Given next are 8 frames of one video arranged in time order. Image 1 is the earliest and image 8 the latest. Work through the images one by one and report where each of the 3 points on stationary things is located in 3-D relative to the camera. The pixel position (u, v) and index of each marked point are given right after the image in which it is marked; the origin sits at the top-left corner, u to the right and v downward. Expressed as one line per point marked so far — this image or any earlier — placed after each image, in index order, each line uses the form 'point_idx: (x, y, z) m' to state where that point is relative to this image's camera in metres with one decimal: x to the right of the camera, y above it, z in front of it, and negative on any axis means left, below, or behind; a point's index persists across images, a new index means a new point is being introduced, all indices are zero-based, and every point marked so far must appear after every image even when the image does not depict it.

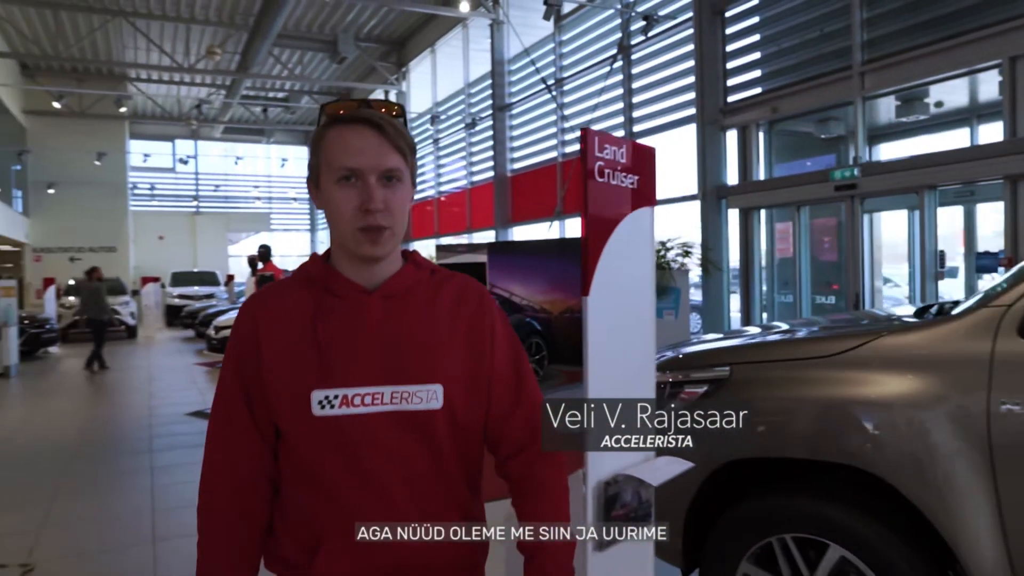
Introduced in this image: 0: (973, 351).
0: (+1.1, -0.2, +1.8) m
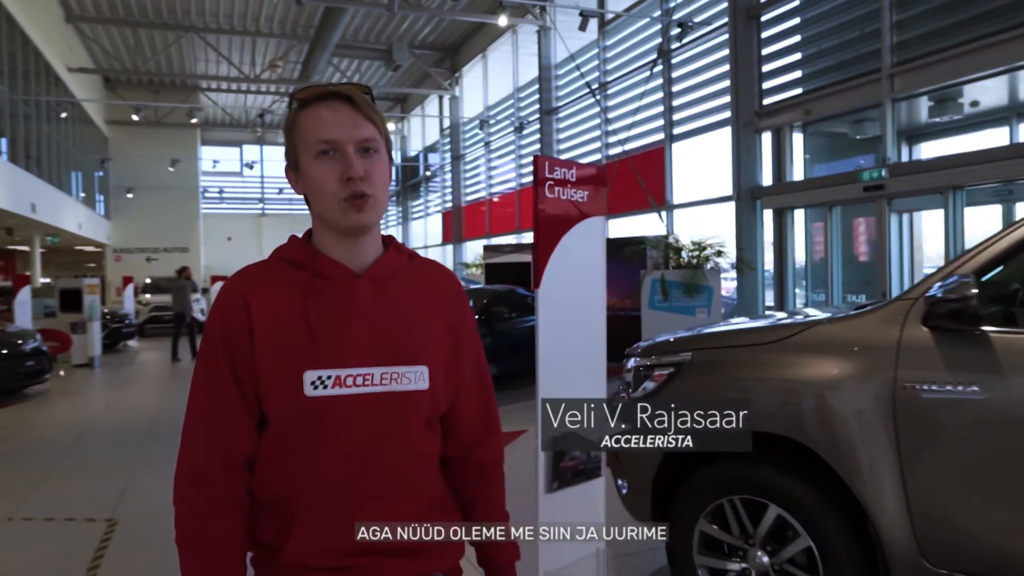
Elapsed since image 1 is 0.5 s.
0: (+1.1, -0.1, +2.1) m
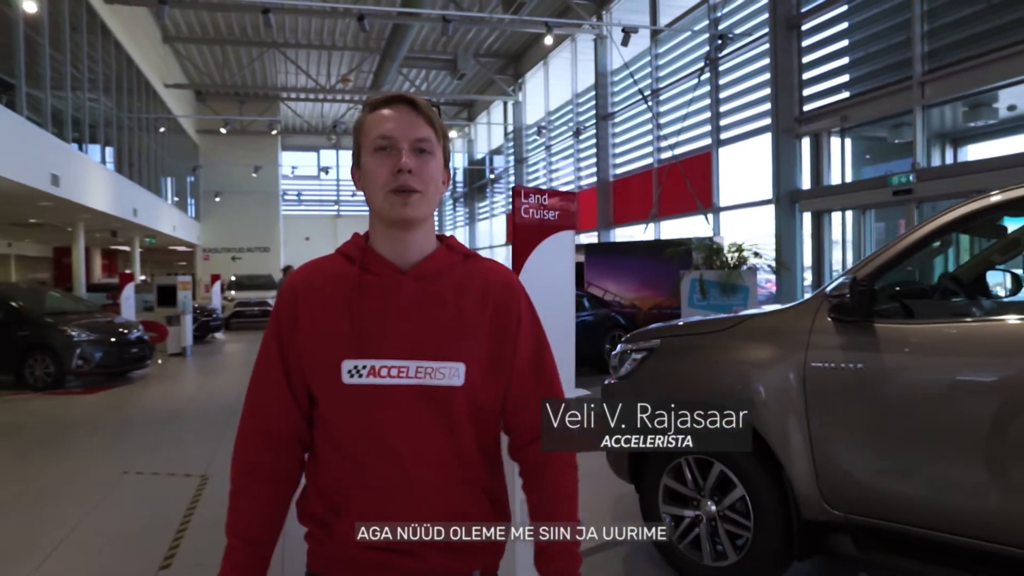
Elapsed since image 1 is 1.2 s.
0: (+1.0, -0.1, +2.6) m
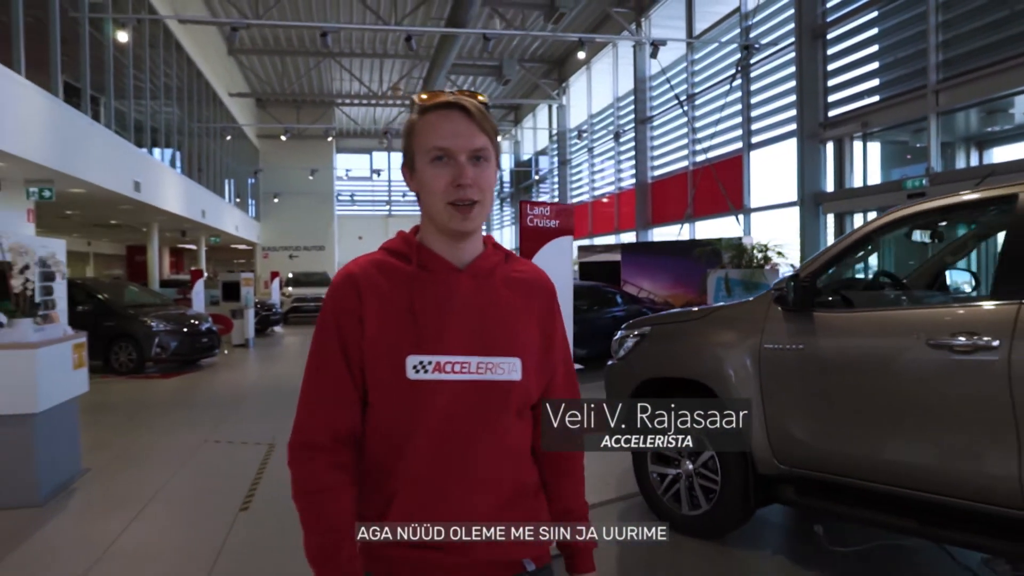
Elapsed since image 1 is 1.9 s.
0: (+1.1, -0.1, +3.2) m
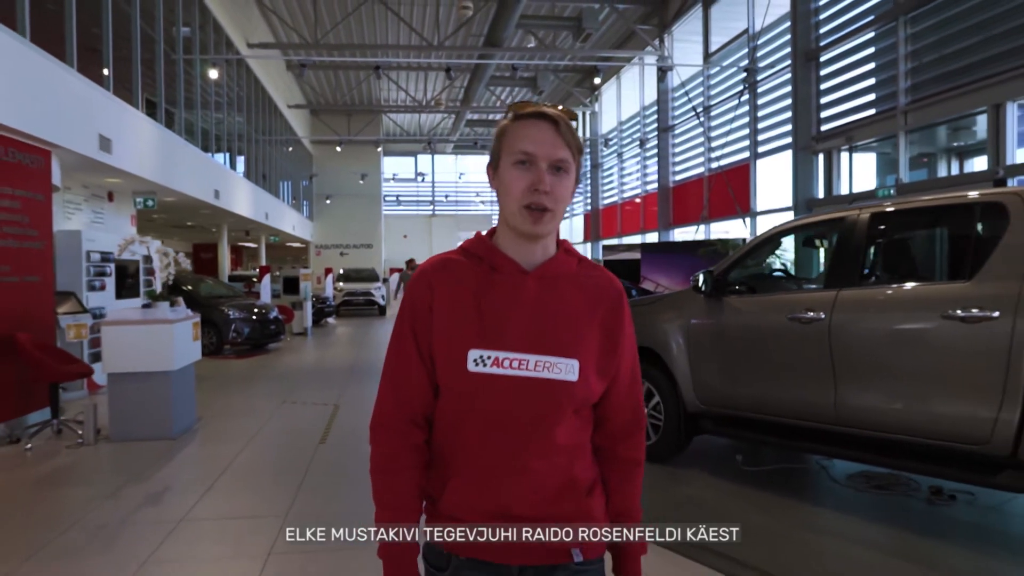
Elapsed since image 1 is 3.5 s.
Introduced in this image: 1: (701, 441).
0: (+1.1, -0.1, +4.4) m
1: (+1.4, -1.1, +5.3) m
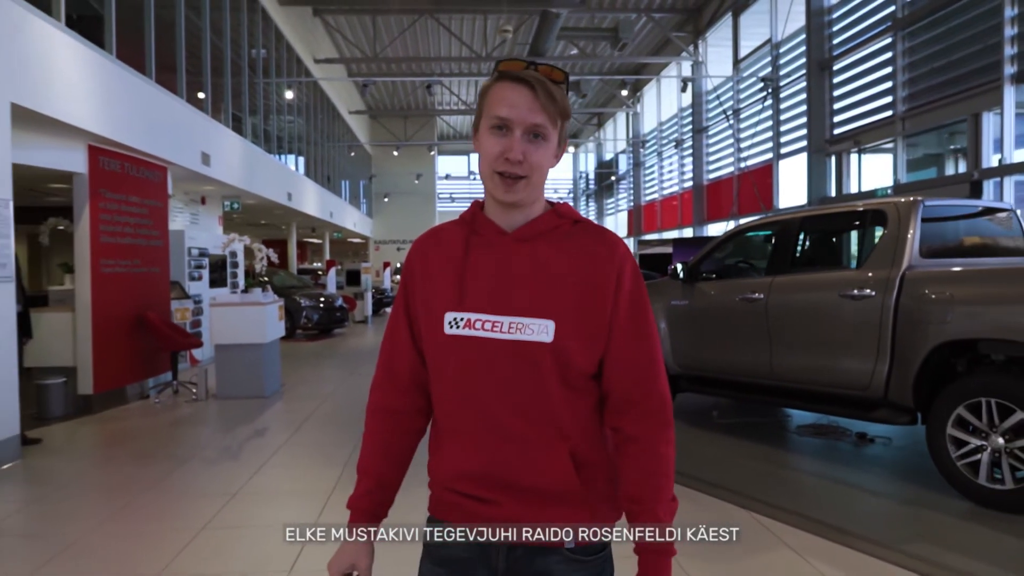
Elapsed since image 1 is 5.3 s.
0: (+1.2, 0.0, +5.6) m
1: (+1.6, -1.0, +6.4) m
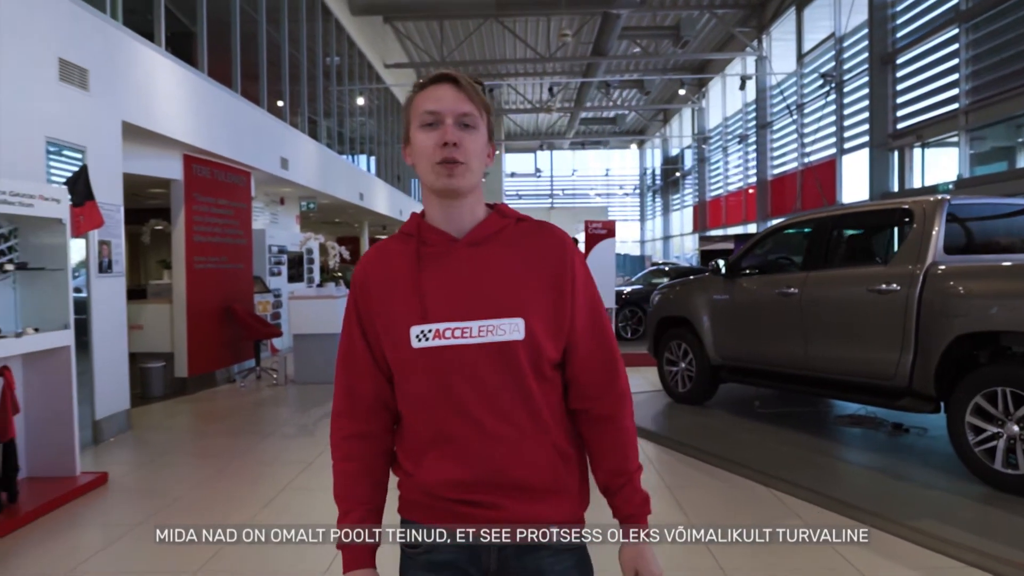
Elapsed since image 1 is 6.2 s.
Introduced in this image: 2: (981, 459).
0: (+1.6, +0.1, +5.8) m
1: (+2.1, -0.9, +6.6) m
2: (+2.4, -0.9, +3.8) m
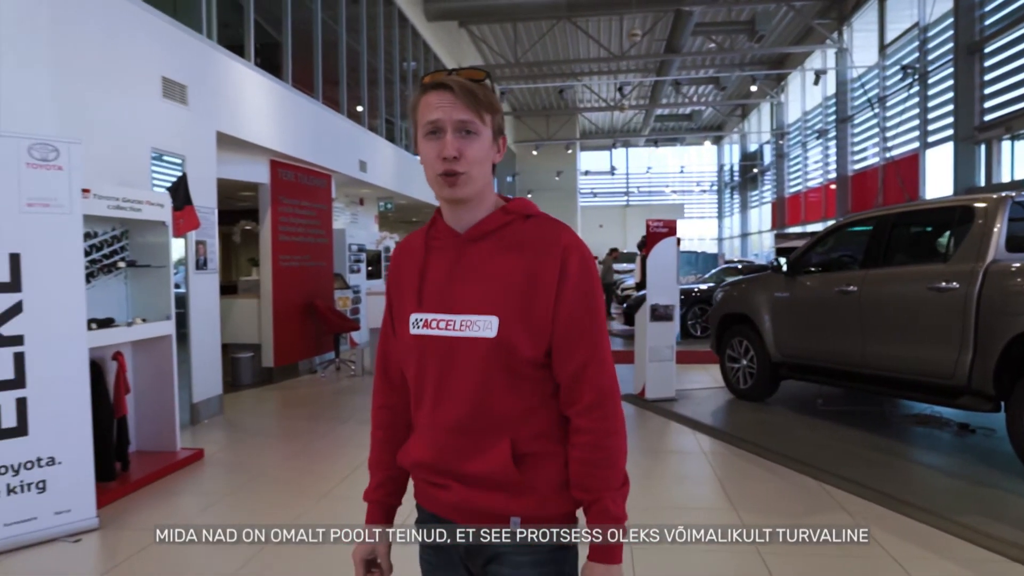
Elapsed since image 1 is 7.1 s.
0: (+2.1, +0.1, +5.9) m
1: (+2.6, -0.9, +6.6) m
2: (+2.7, -0.9, +3.8) m
